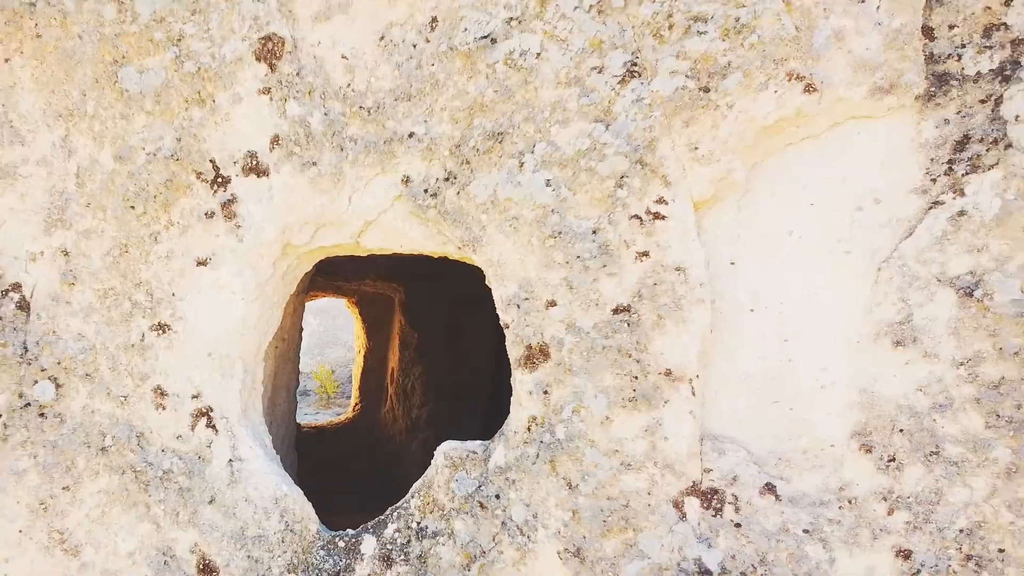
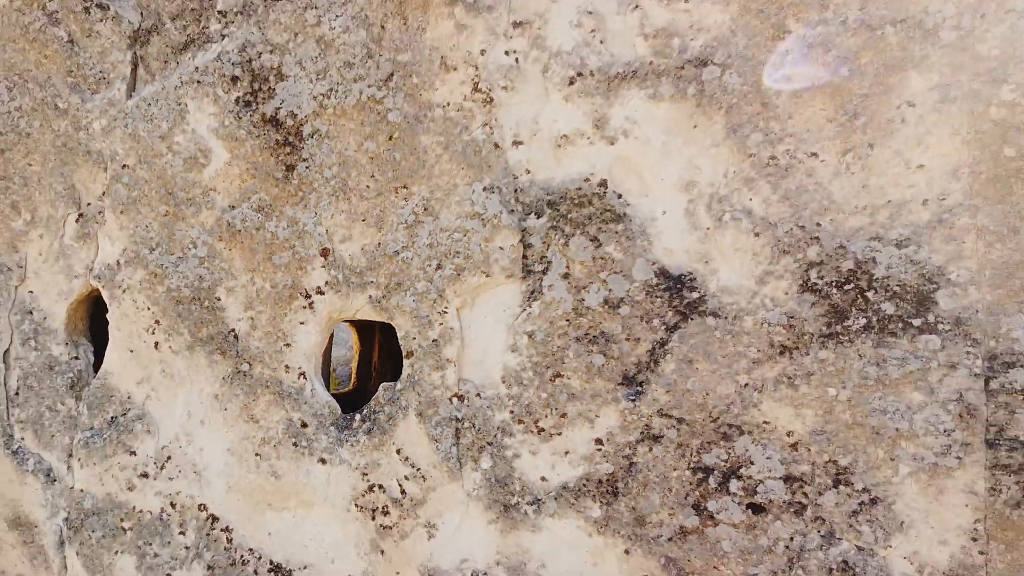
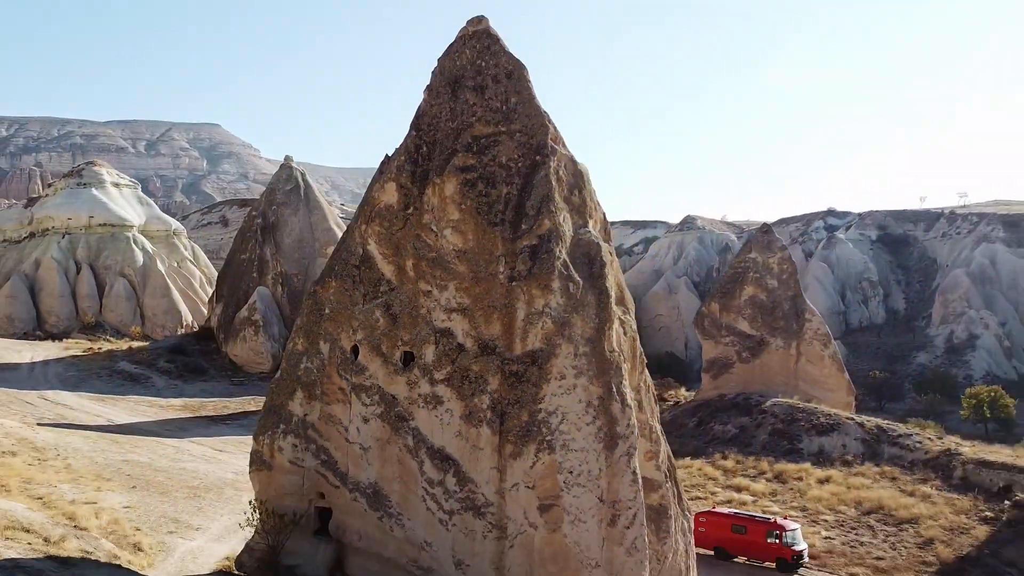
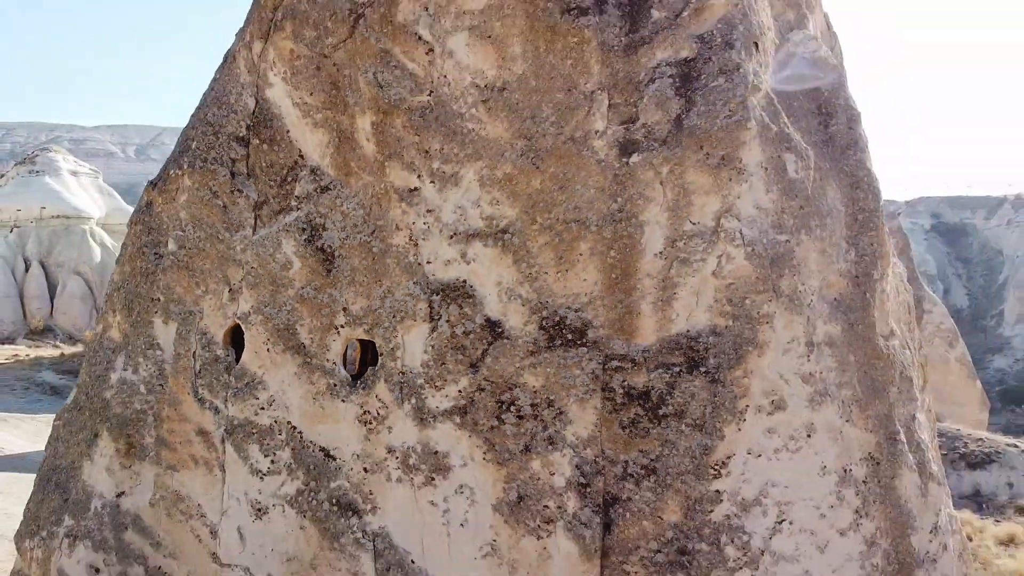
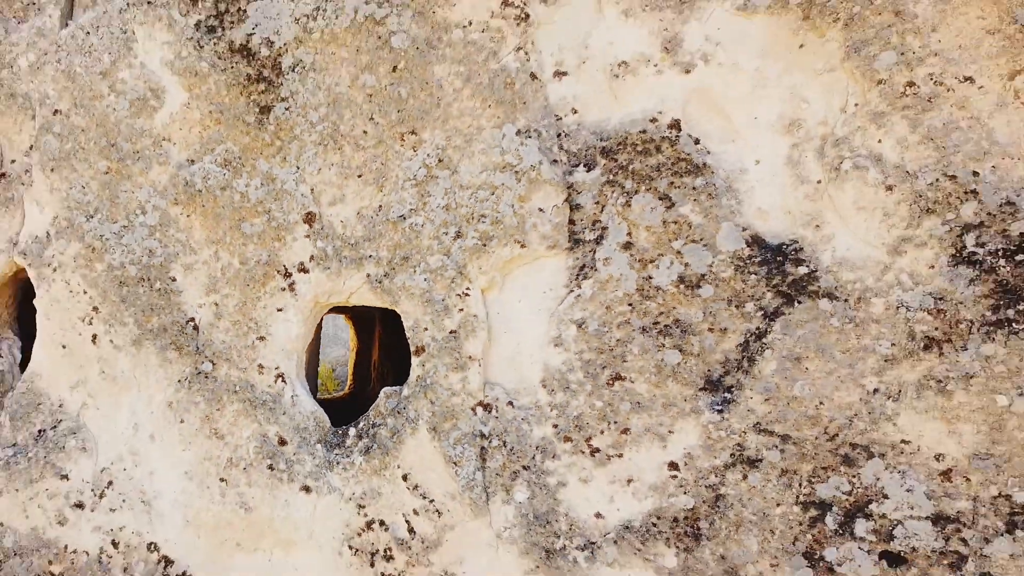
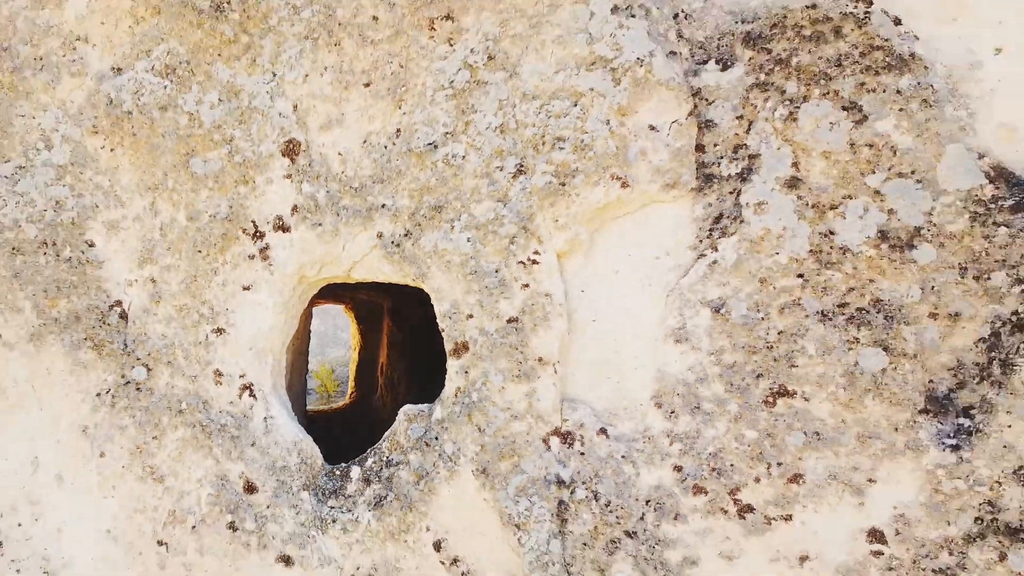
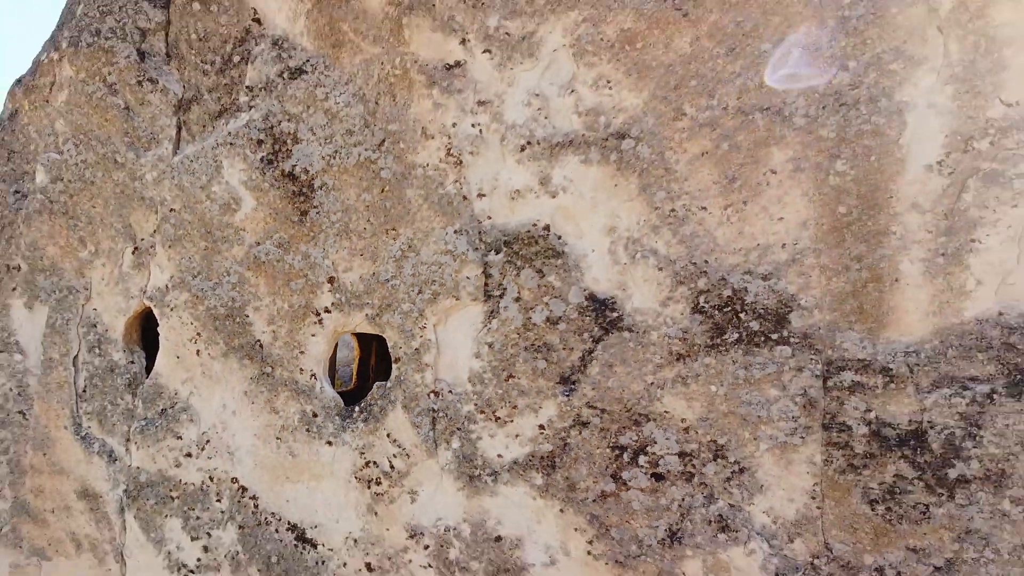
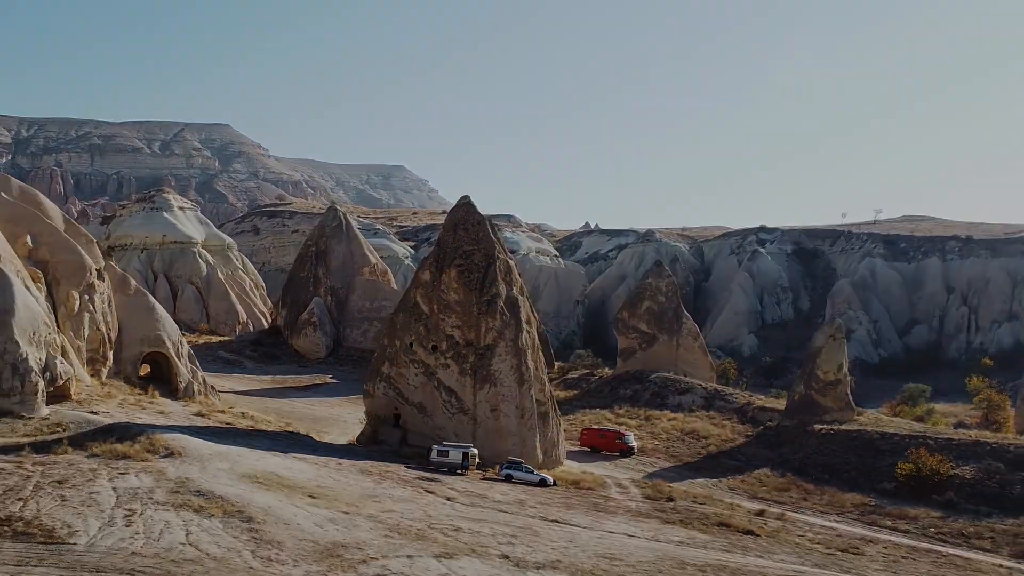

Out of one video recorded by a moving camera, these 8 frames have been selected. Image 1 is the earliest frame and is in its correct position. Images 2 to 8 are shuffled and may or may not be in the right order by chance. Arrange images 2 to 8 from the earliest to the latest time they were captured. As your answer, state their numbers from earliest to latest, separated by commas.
6, 5, 2, 7, 4, 3, 8
